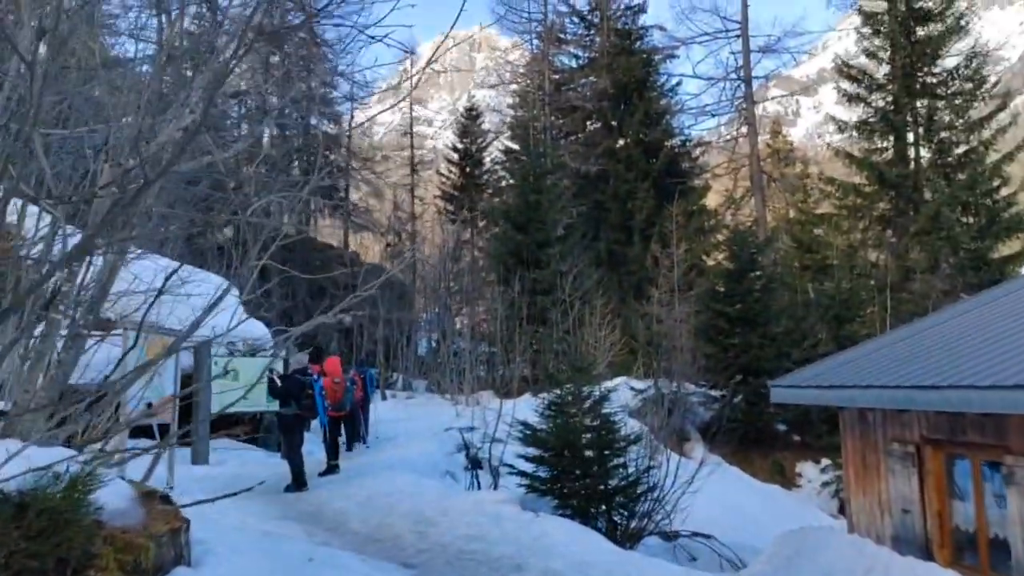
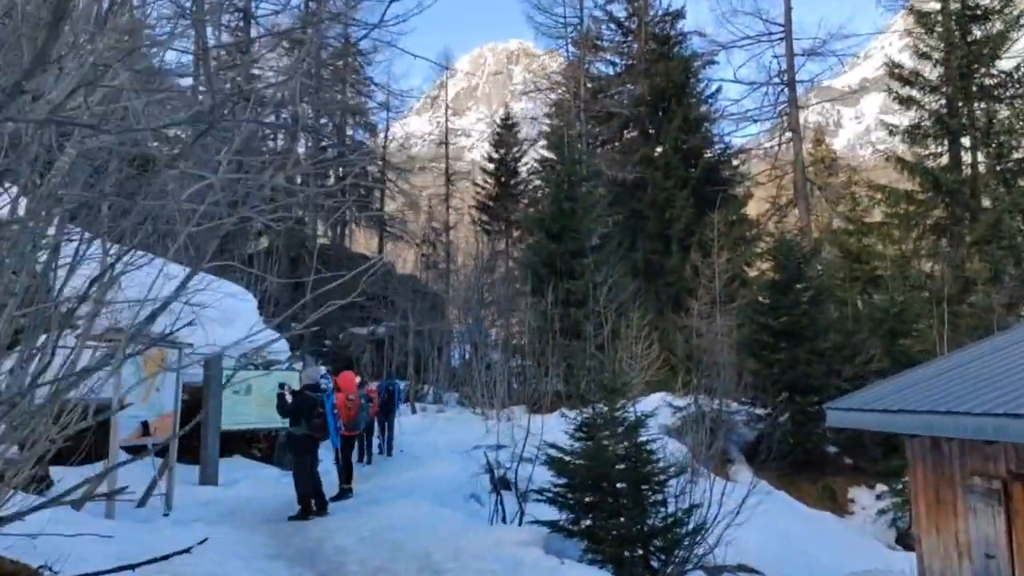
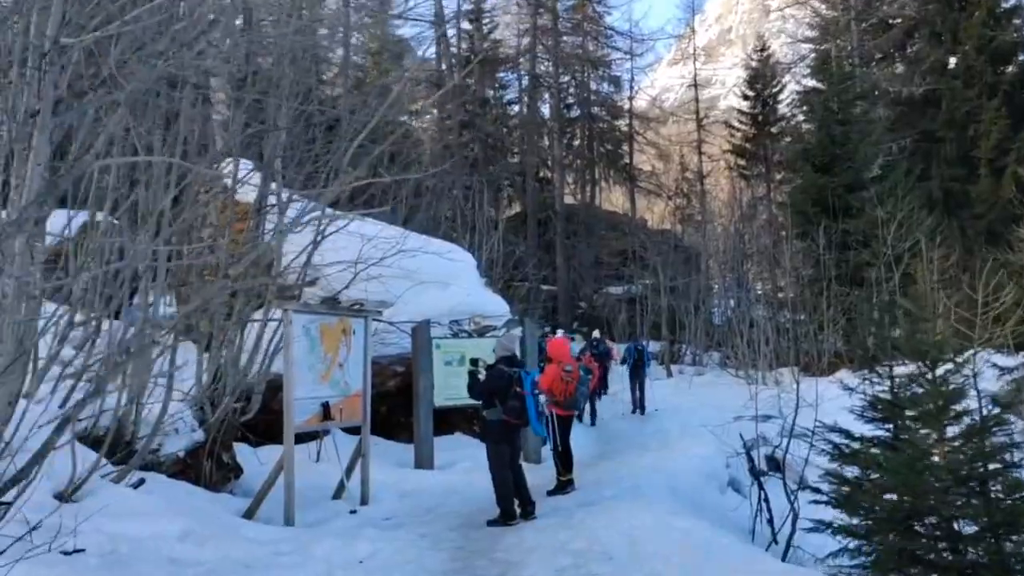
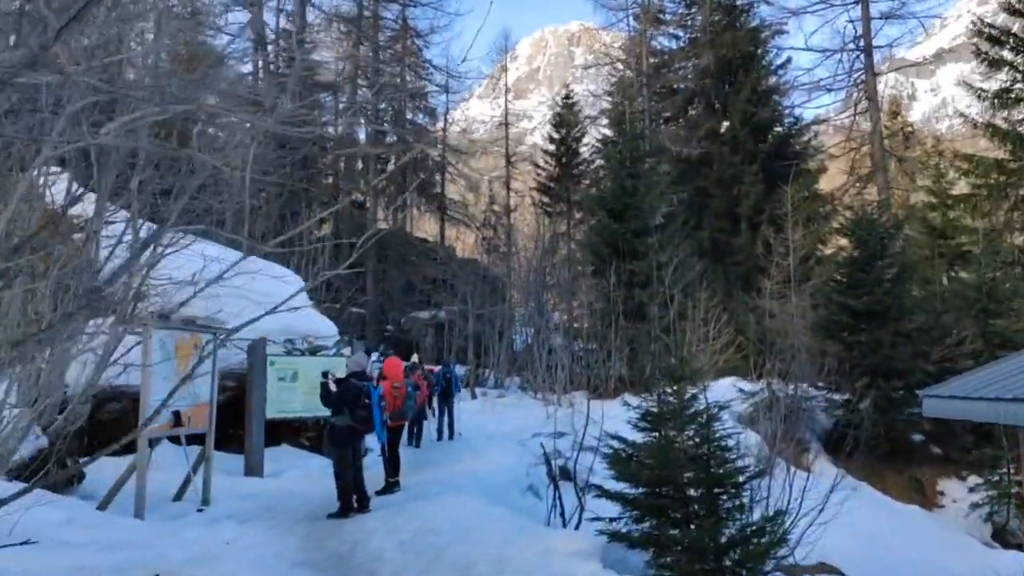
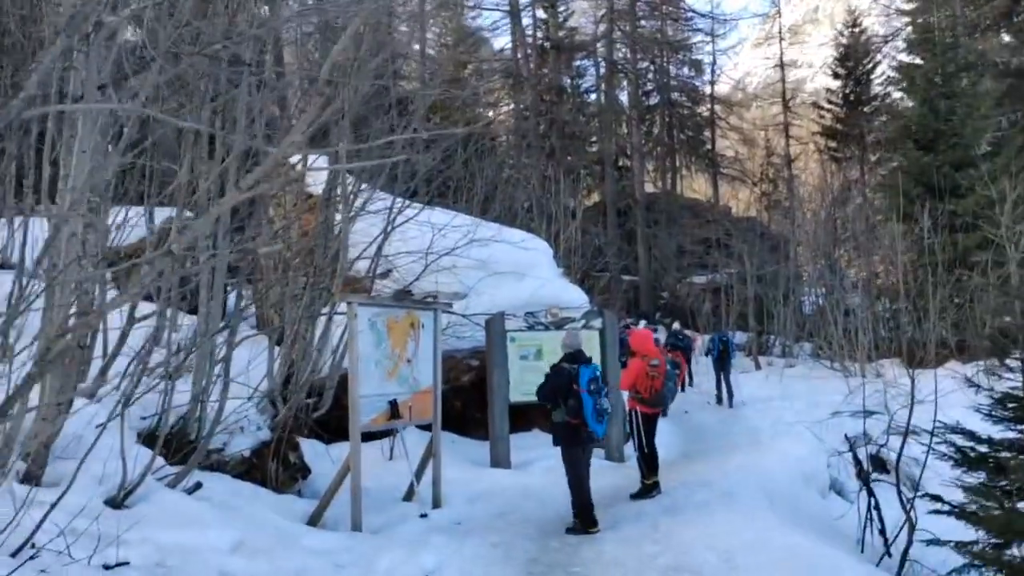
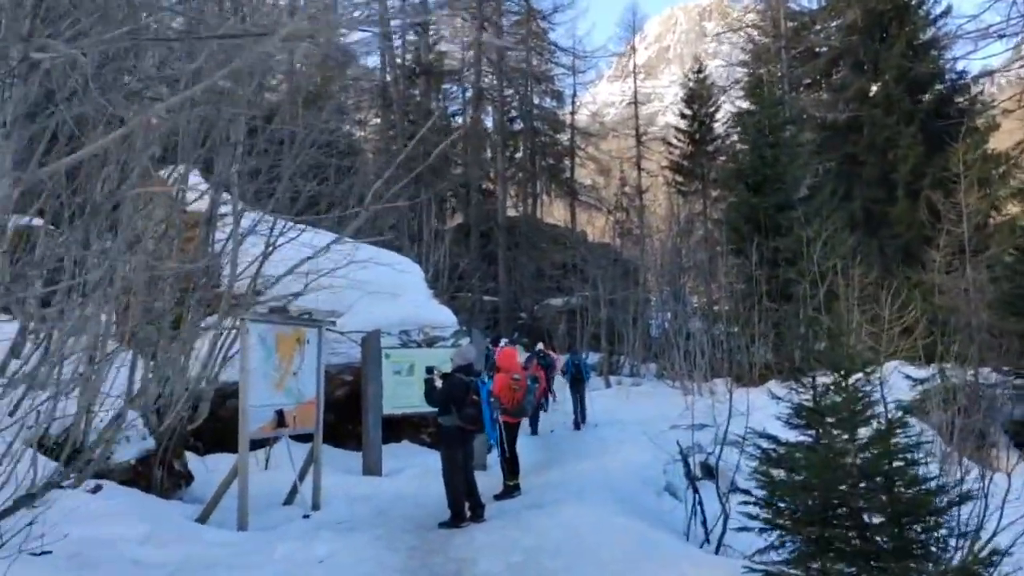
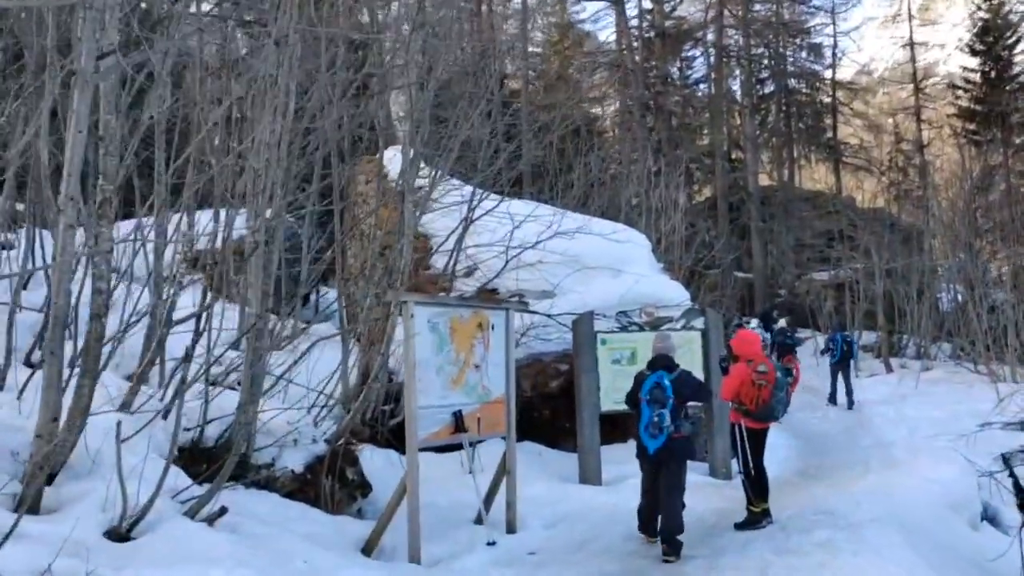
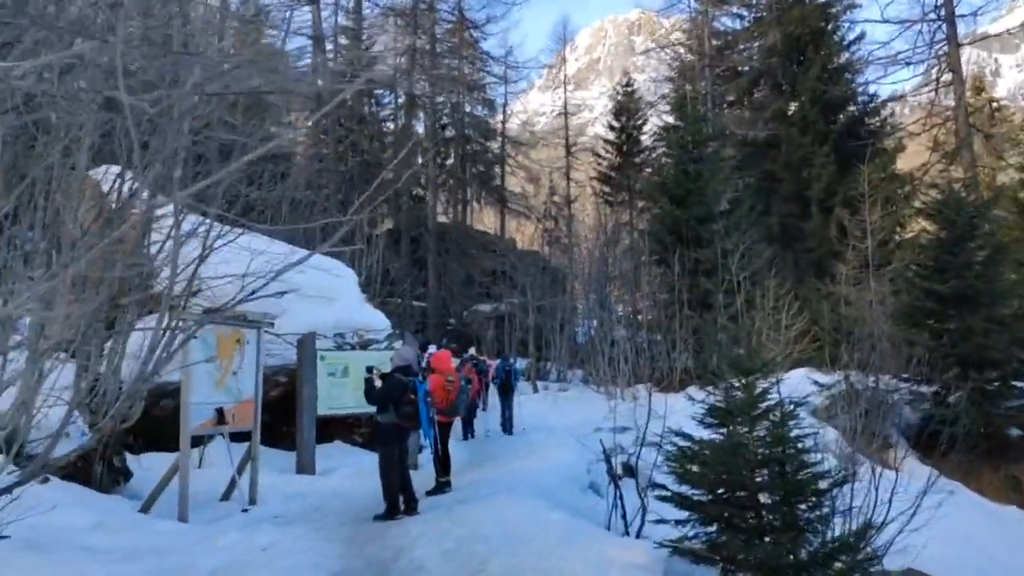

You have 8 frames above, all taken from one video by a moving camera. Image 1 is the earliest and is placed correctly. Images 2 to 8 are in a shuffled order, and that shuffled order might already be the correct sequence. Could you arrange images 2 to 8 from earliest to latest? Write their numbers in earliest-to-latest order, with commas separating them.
2, 4, 8, 6, 3, 5, 7
